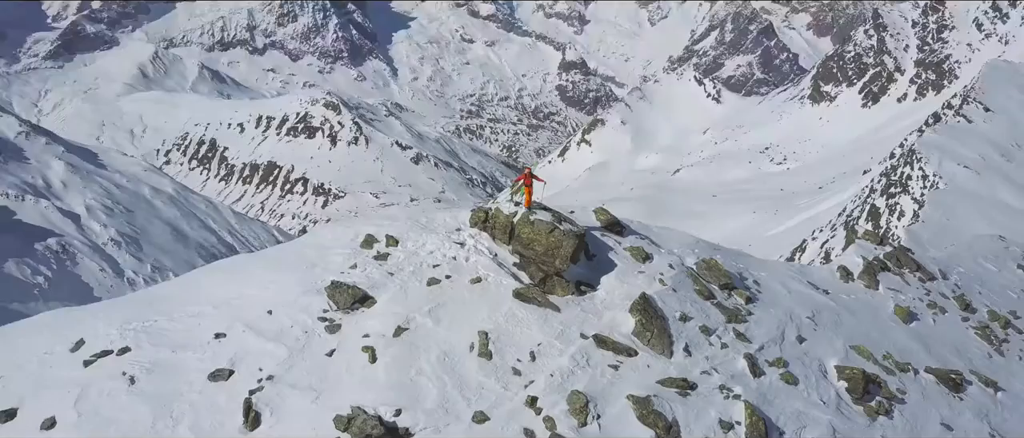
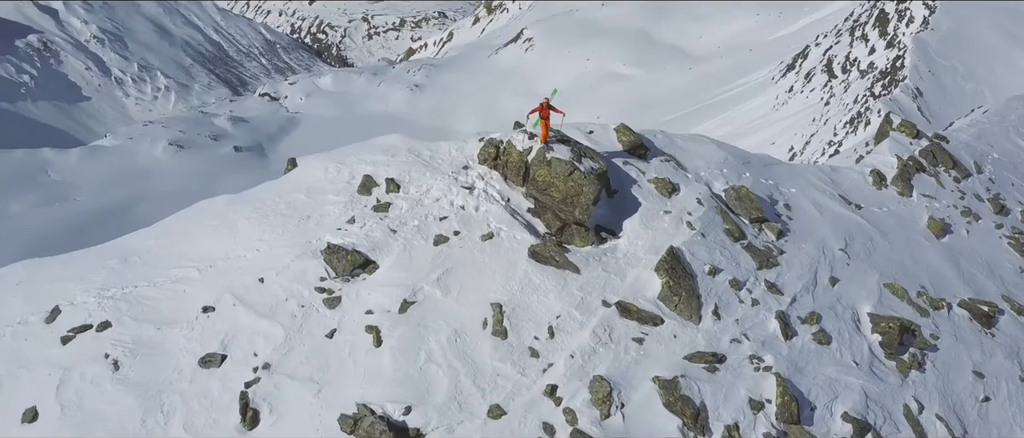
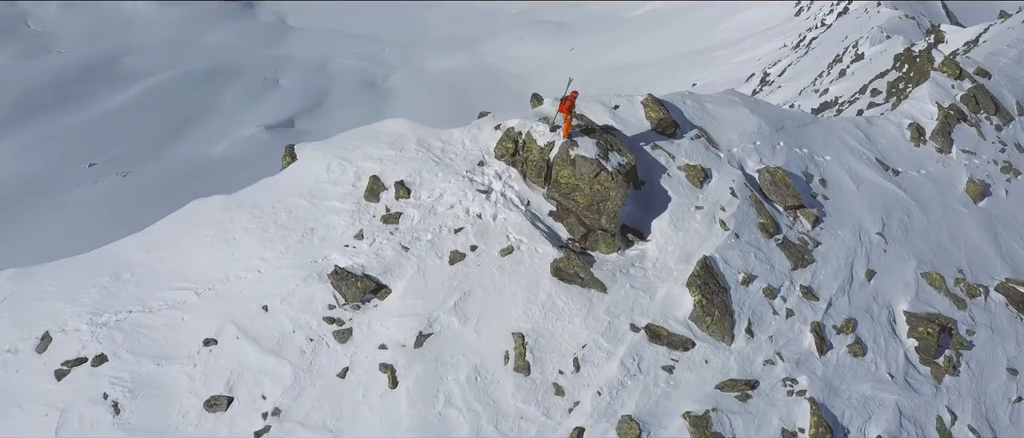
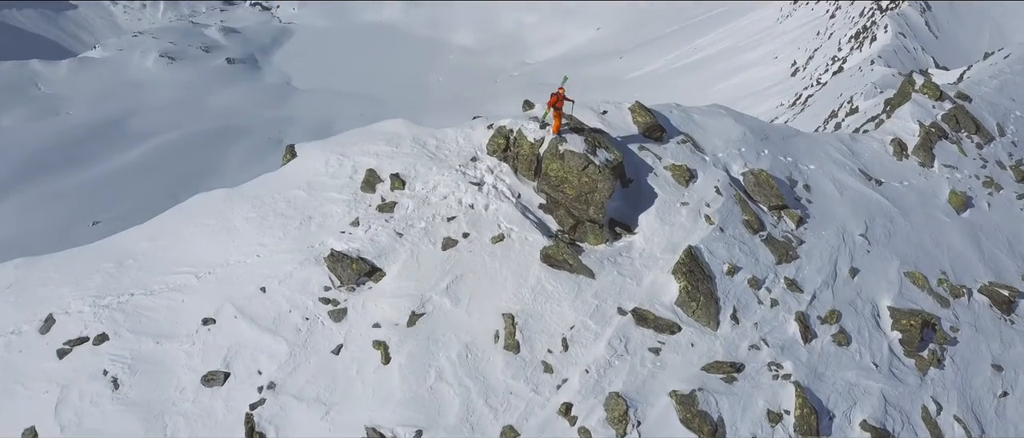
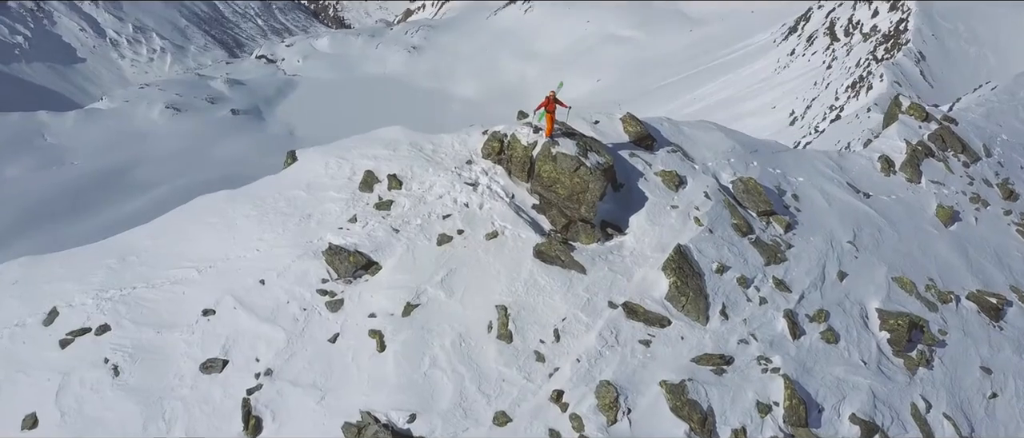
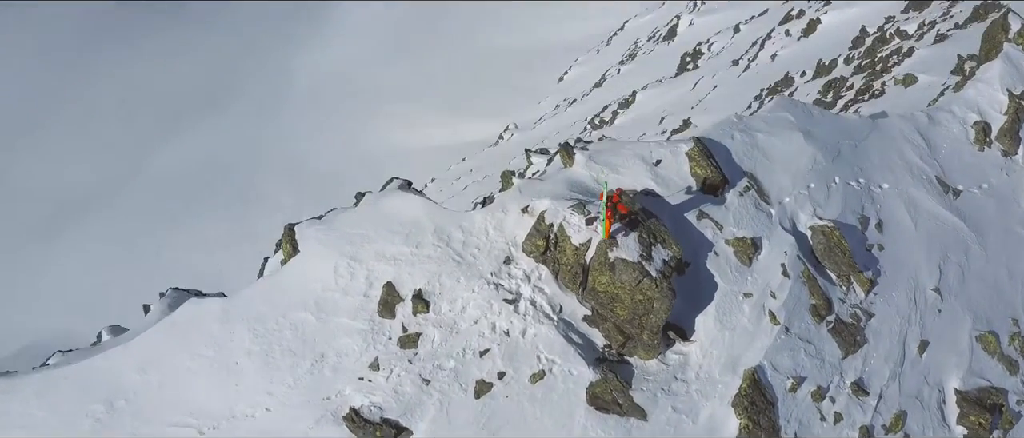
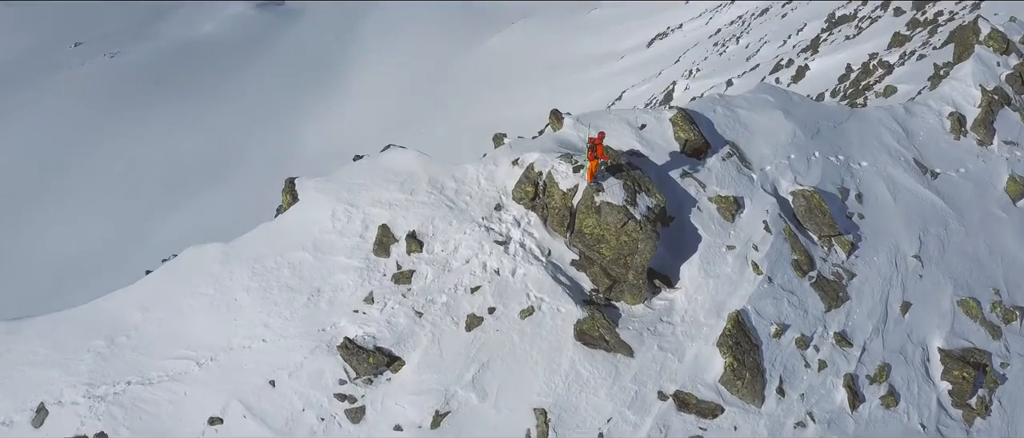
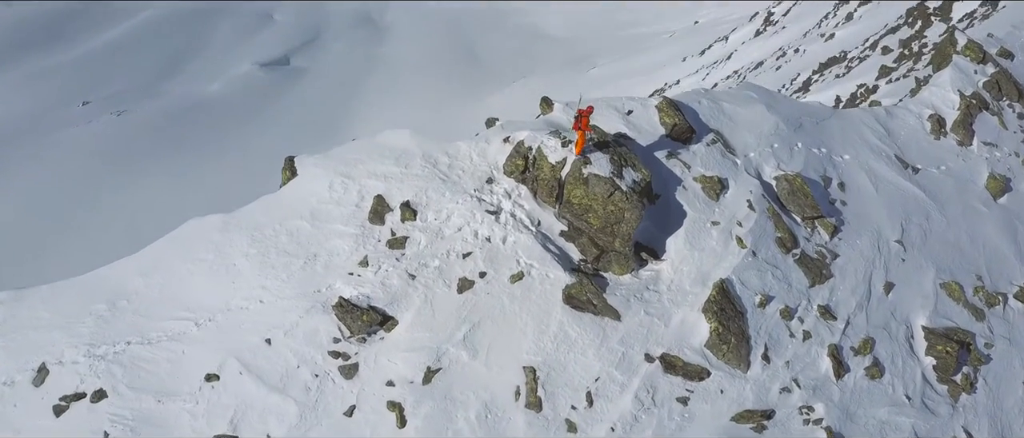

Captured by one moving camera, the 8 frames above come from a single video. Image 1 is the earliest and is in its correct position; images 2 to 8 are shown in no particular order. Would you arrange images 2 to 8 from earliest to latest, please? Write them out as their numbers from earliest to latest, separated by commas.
2, 5, 4, 3, 8, 7, 6
